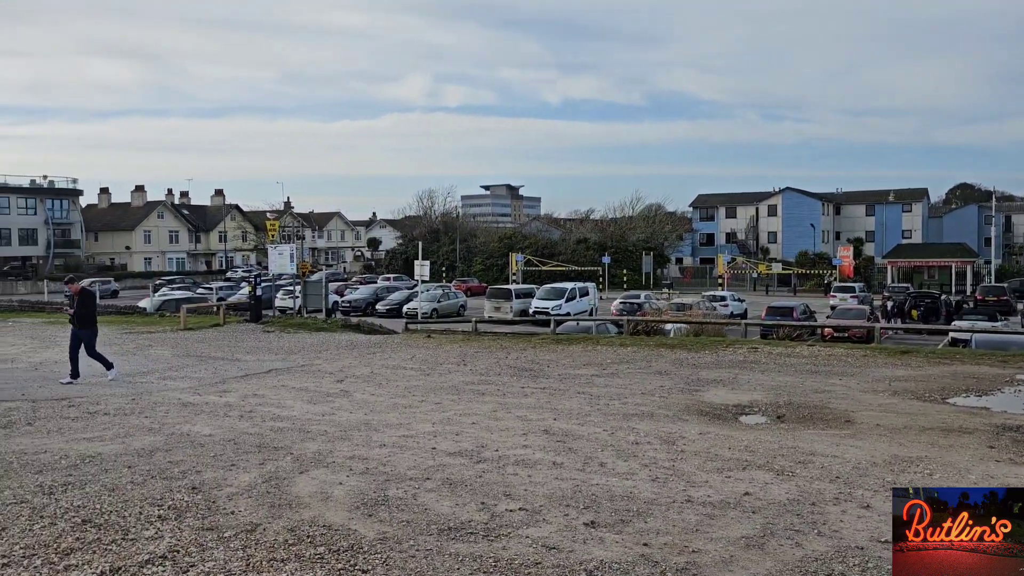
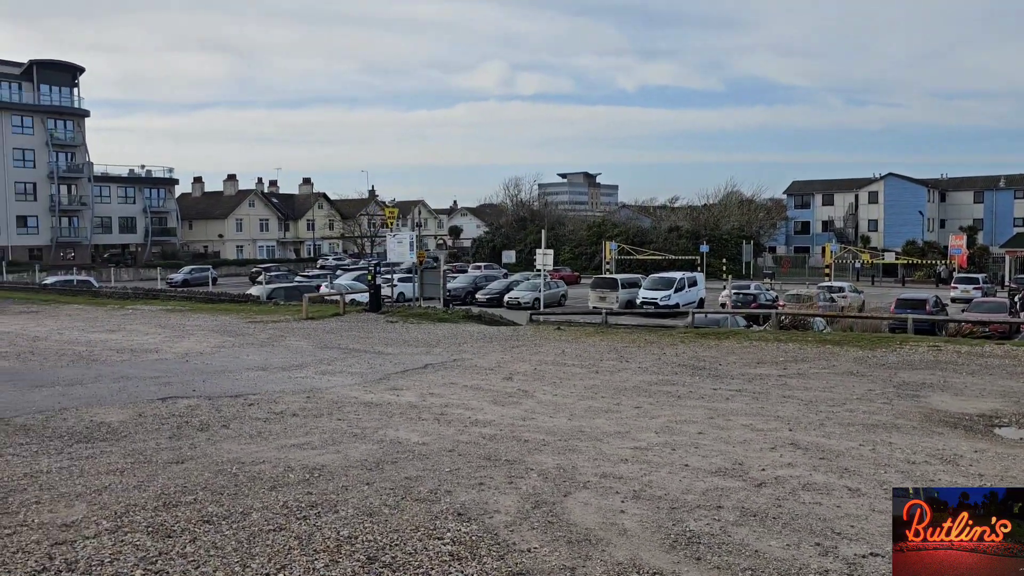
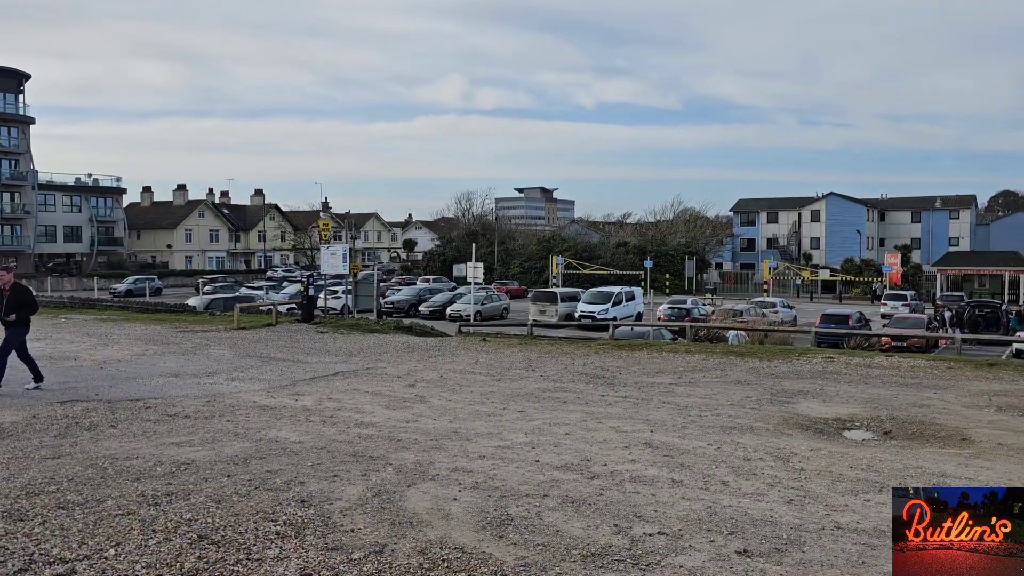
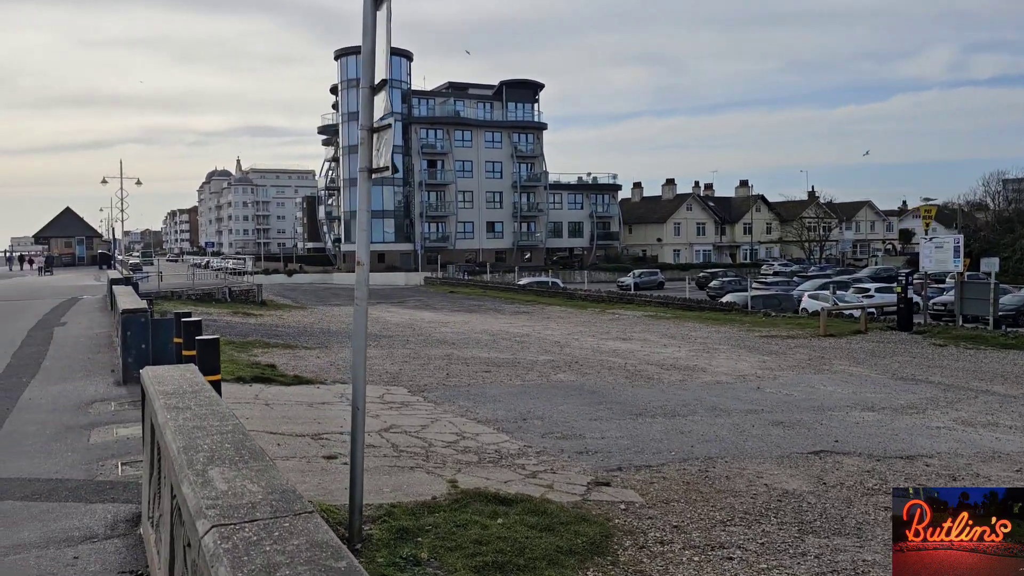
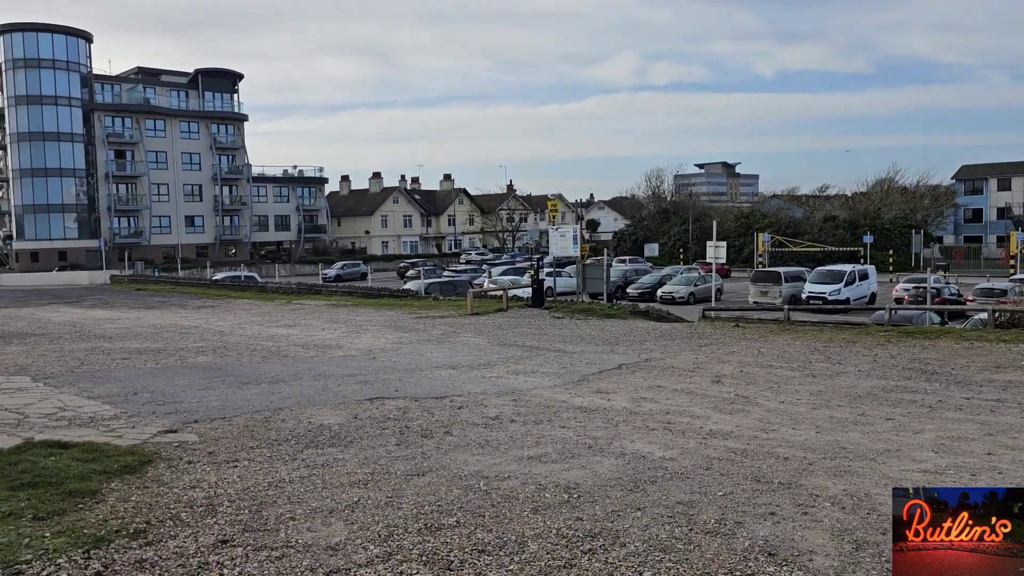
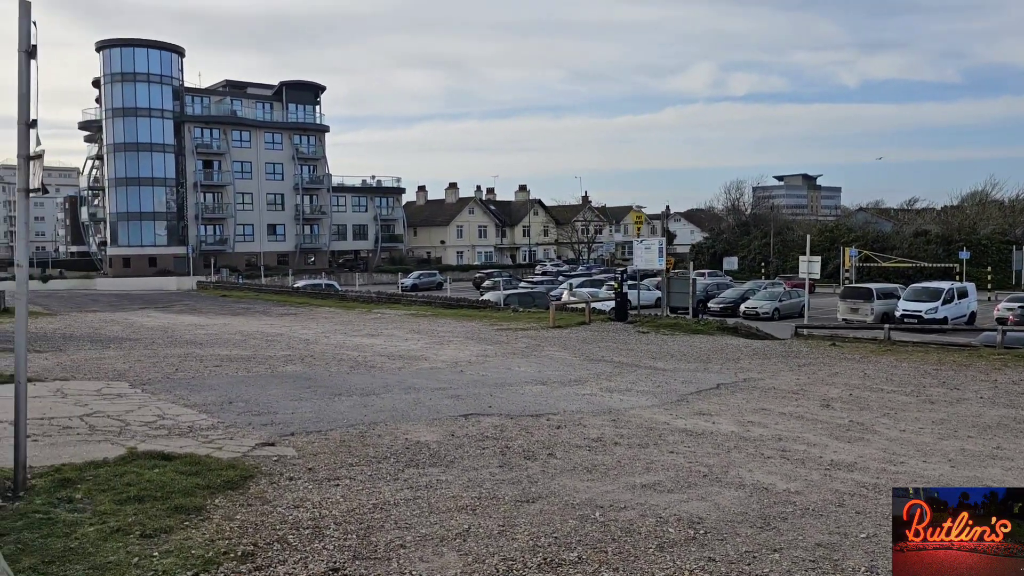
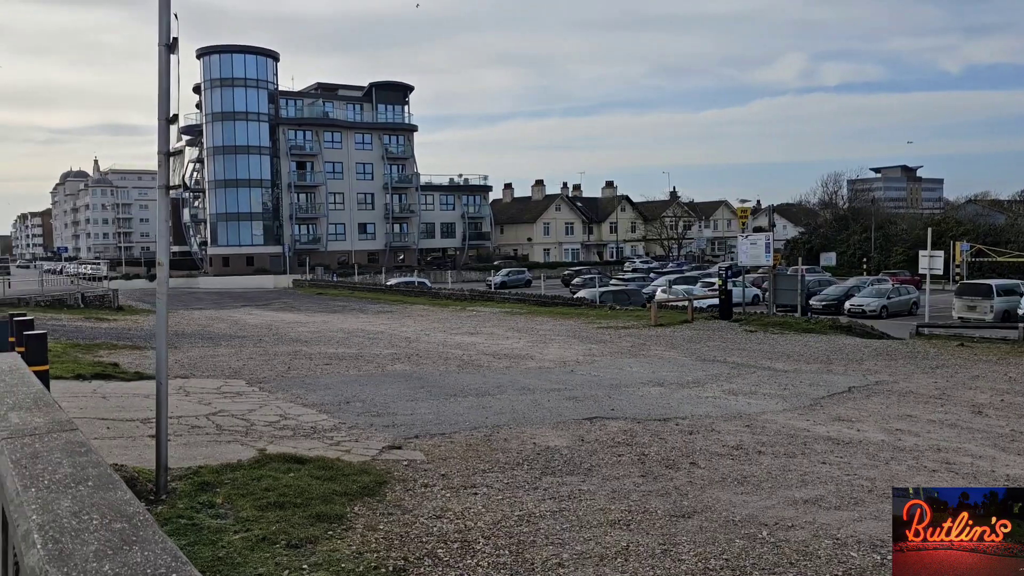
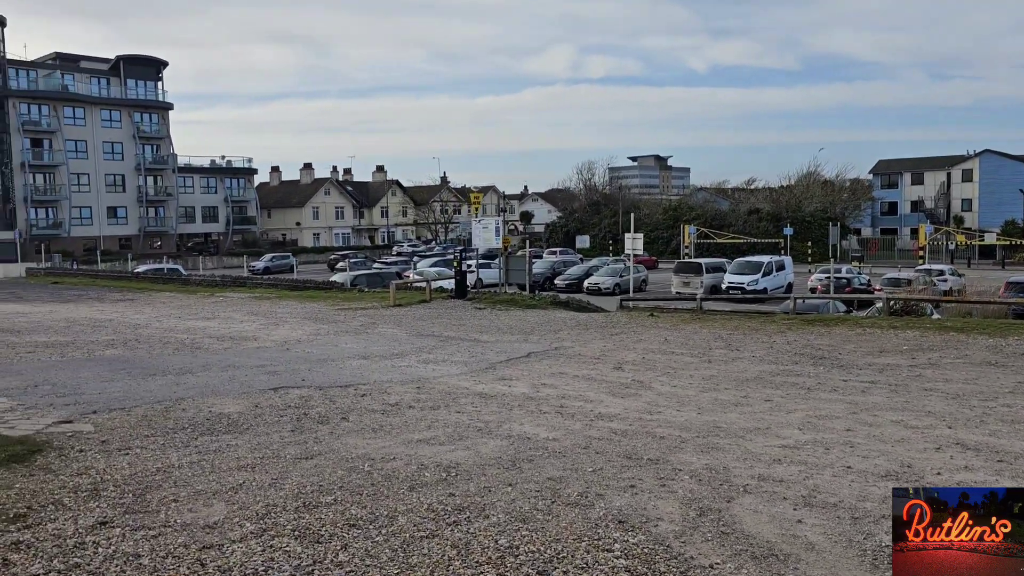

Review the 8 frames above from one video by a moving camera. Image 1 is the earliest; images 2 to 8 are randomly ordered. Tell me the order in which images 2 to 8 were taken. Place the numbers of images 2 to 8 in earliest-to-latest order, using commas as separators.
3, 2, 8, 5, 6, 7, 4
